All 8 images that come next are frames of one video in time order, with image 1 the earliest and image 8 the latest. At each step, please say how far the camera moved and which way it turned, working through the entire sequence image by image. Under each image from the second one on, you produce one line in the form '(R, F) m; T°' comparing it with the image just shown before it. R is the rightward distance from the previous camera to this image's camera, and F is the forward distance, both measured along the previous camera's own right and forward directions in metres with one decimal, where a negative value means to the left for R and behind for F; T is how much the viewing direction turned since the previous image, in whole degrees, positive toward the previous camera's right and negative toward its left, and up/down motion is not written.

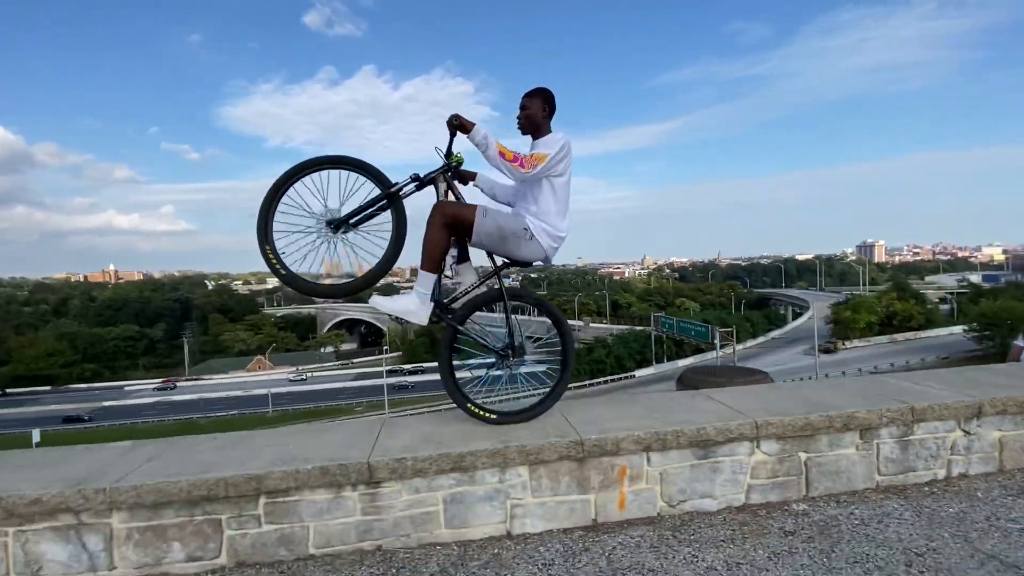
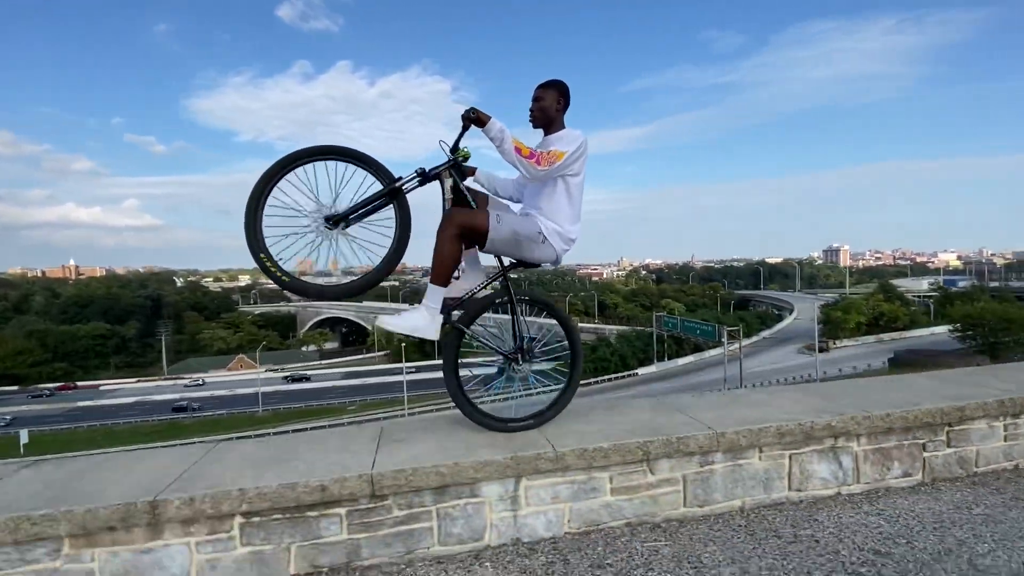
(-1.3, -0.1) m; +3°
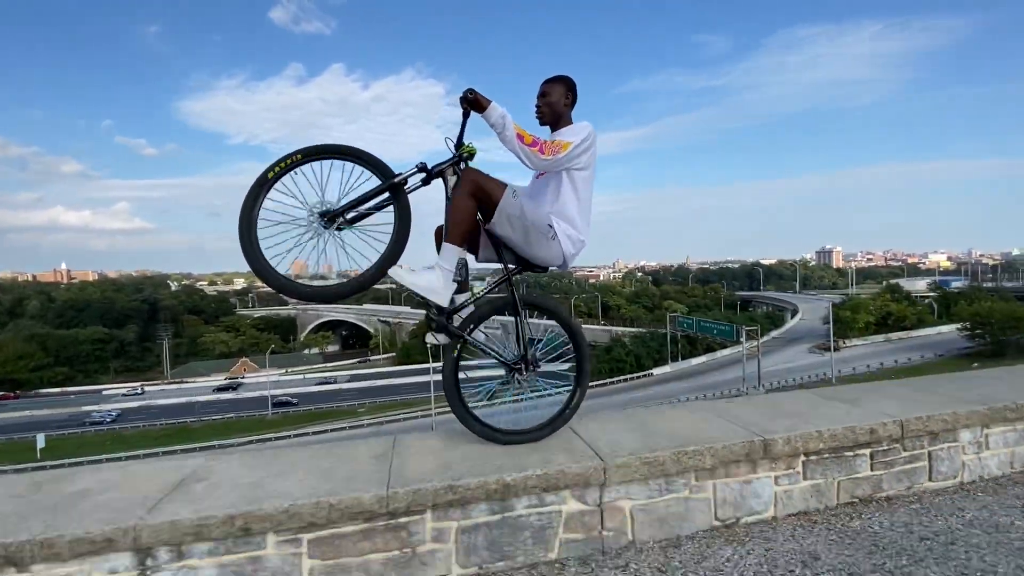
(-0.9, -0.2) m; +1°
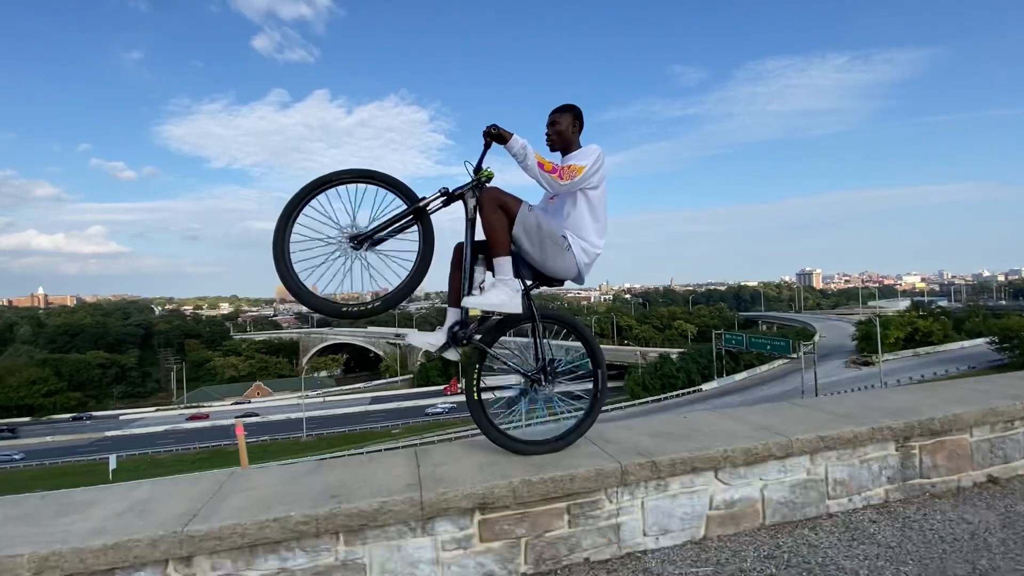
(-3.4, -0.9) m; +3°
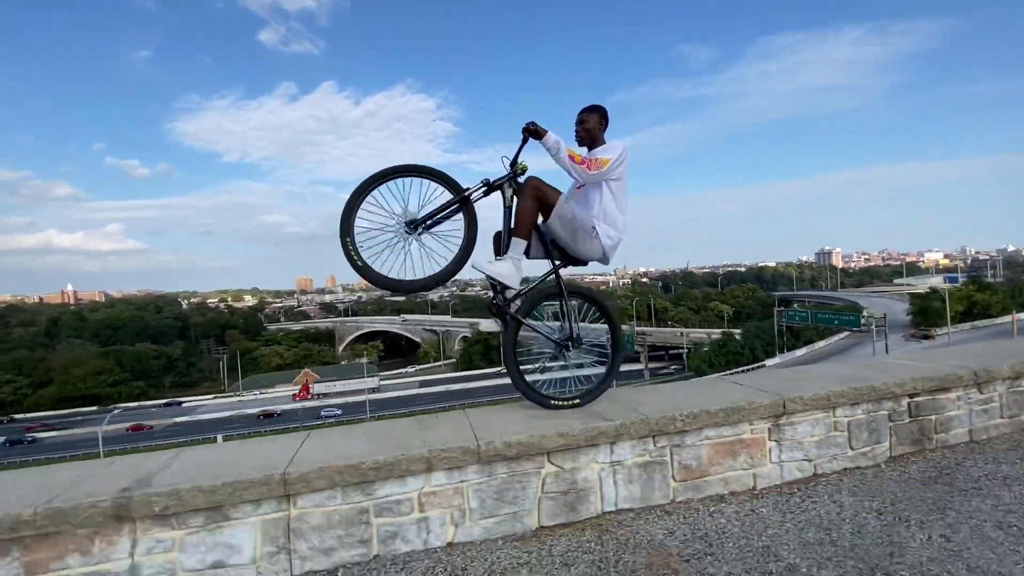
(-2.6, -0.9) m; -1°
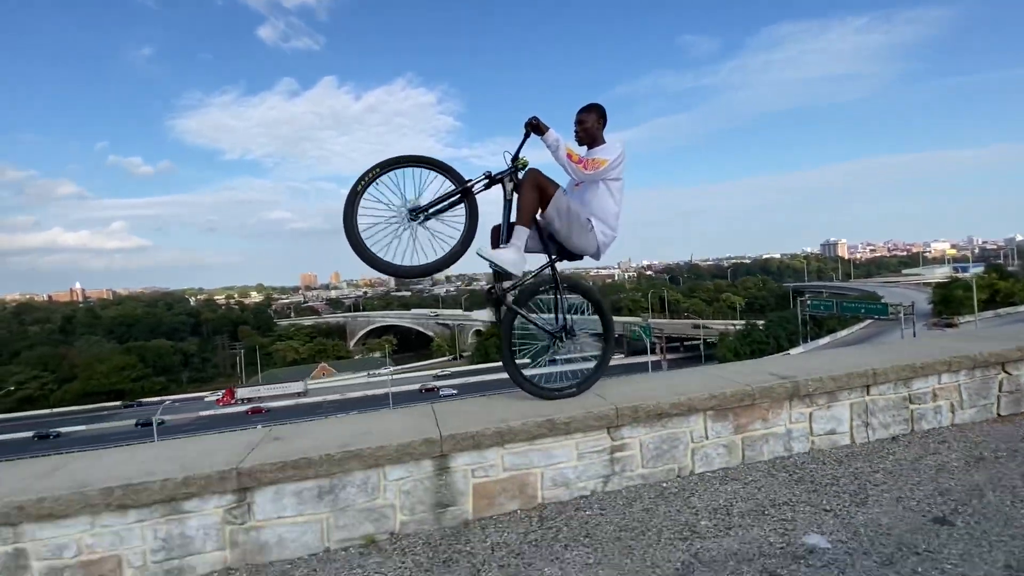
(-1.2, -0.4) m; 0°
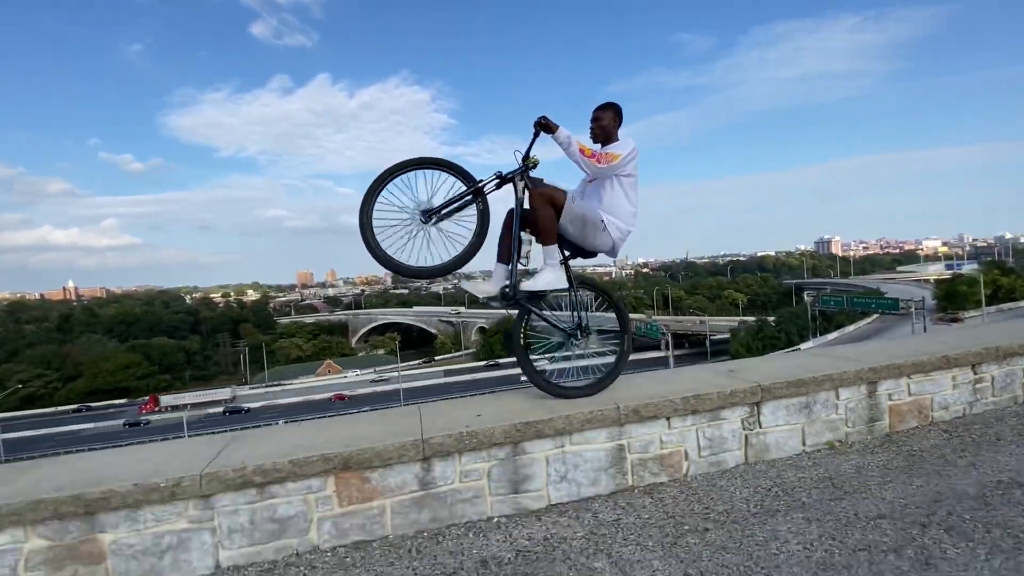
(-1.0, -0.3) m; +1°
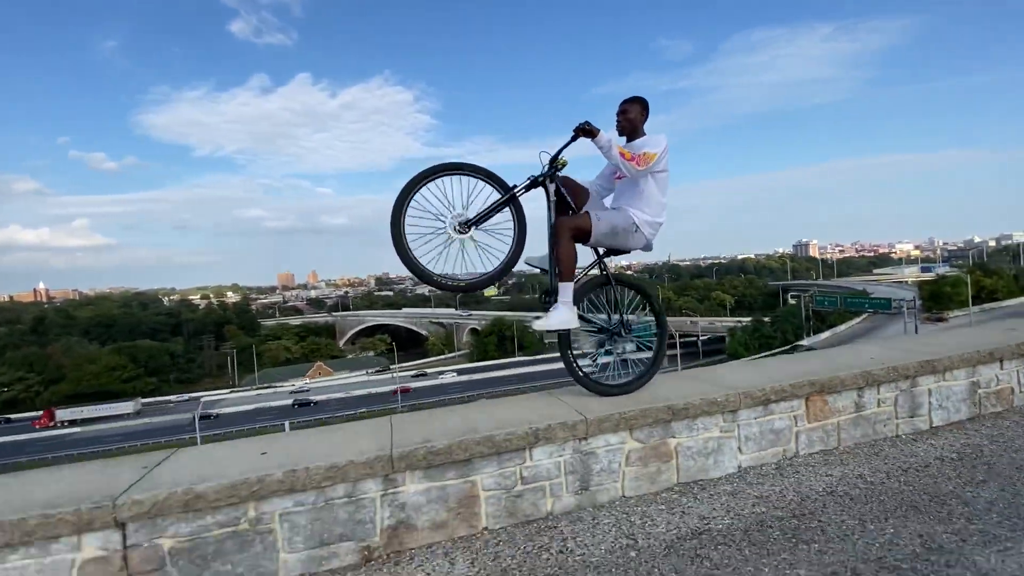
(-1.2, -0.3) m; +2°
